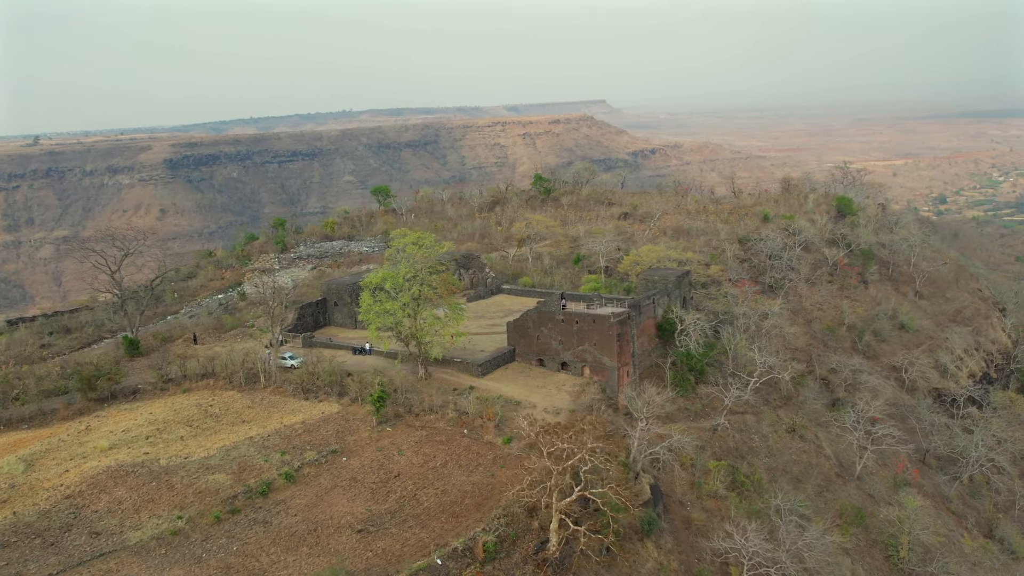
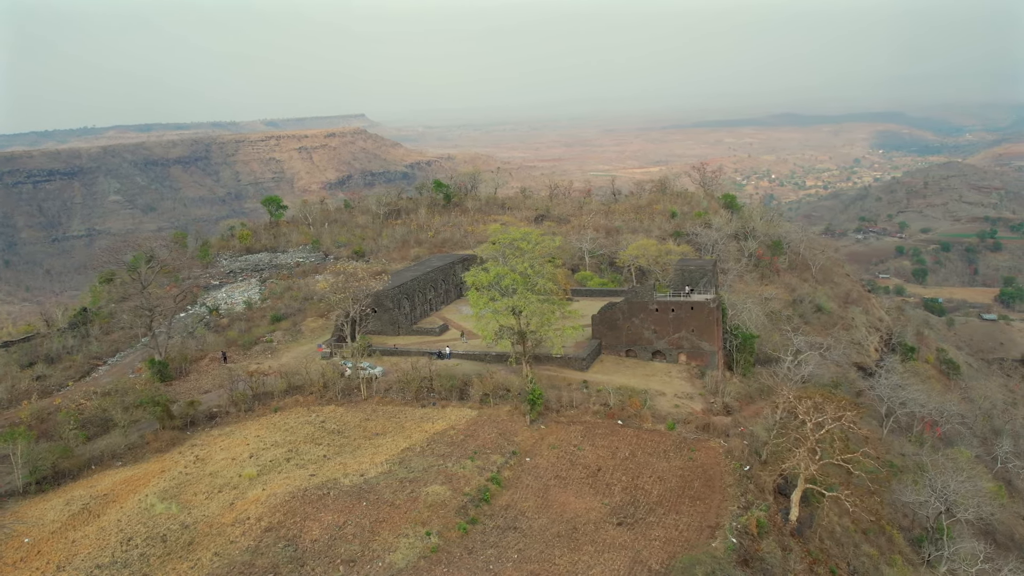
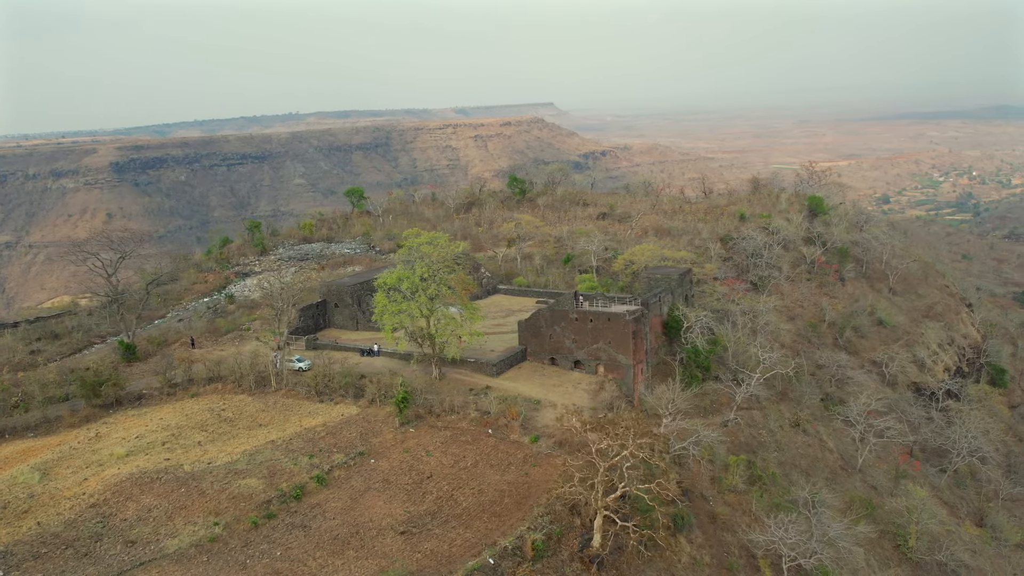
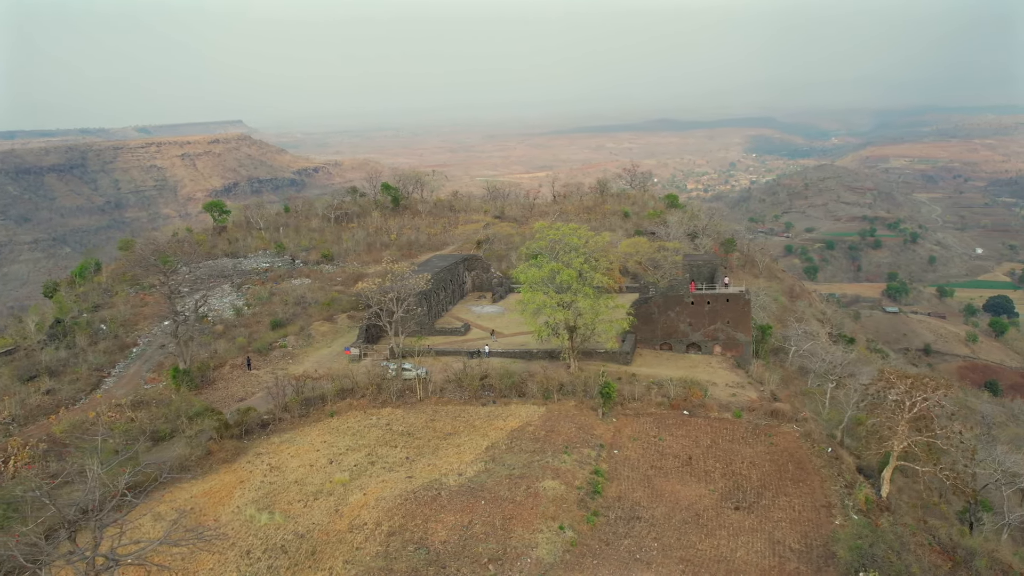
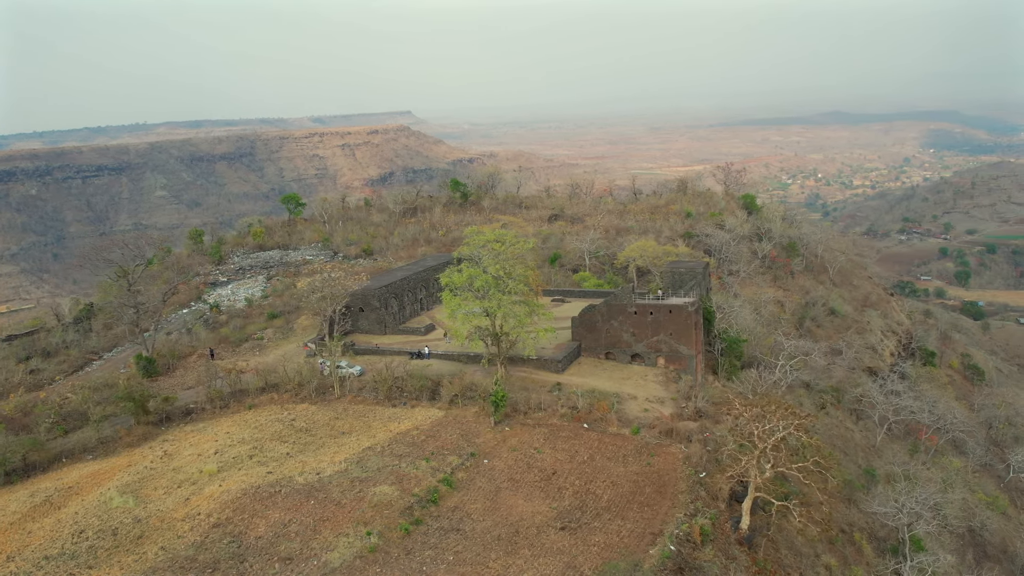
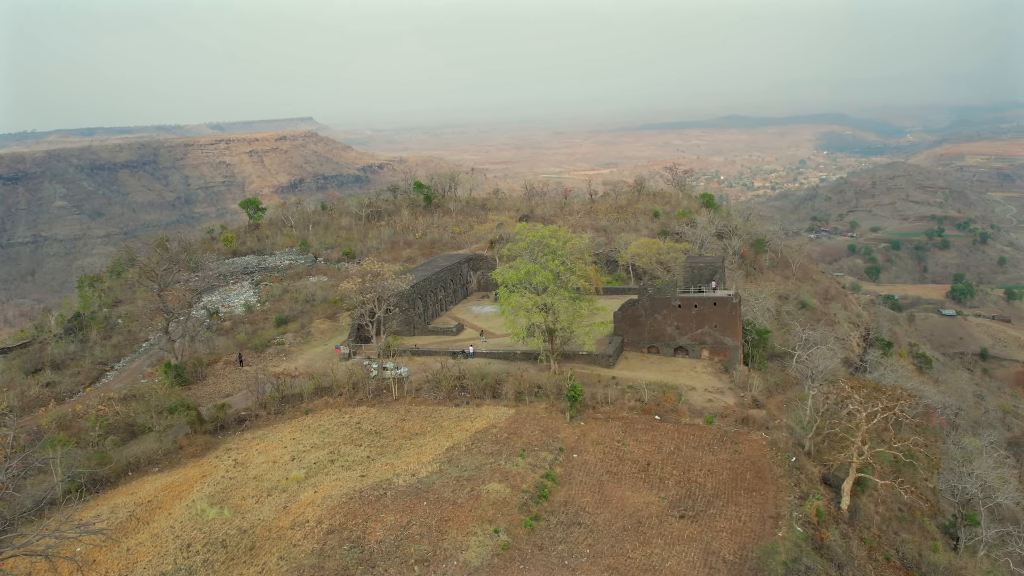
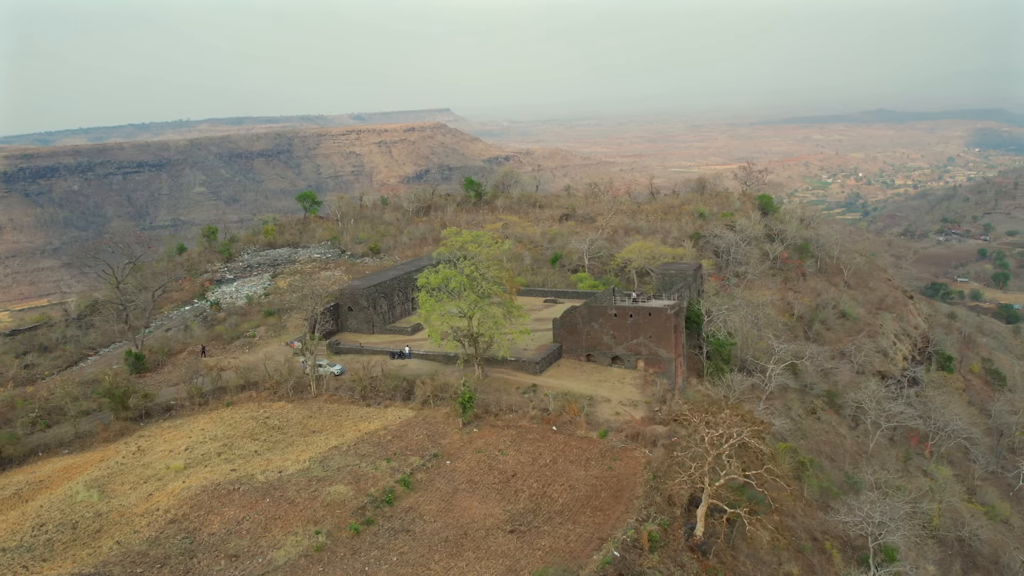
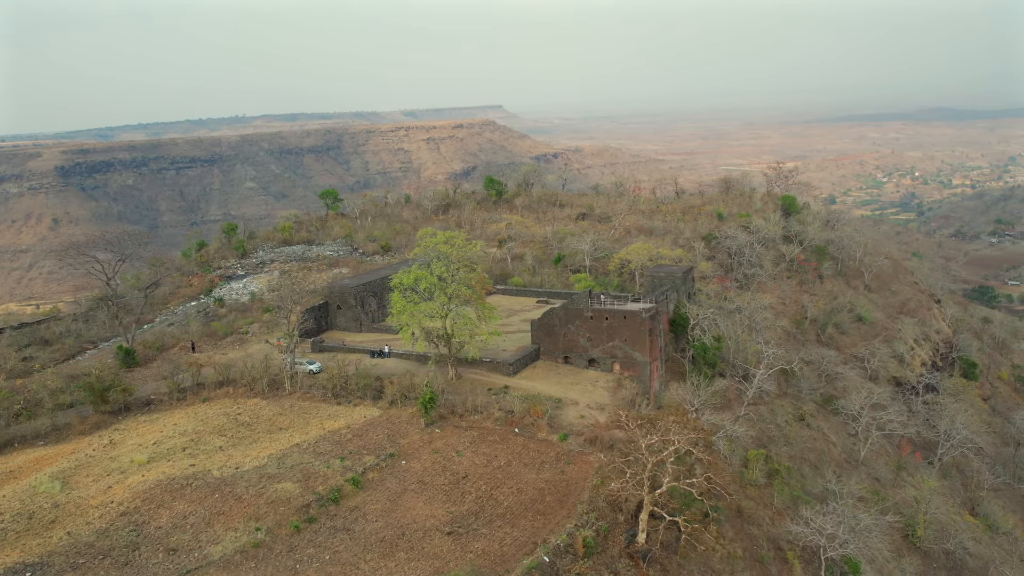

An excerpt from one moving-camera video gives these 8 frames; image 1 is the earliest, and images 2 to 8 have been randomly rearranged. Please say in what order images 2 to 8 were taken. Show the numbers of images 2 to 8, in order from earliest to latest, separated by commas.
3, 8, 7, 5, 2, 6, 4
